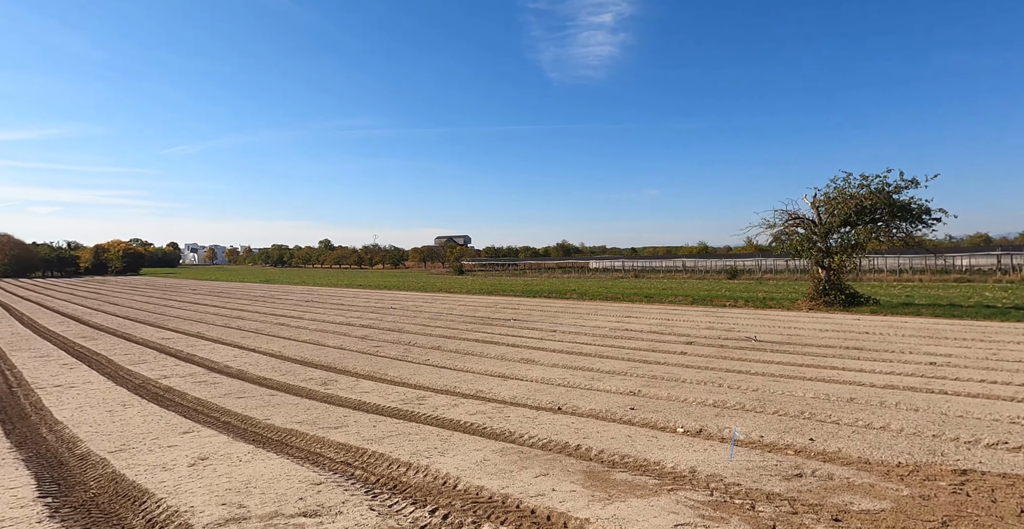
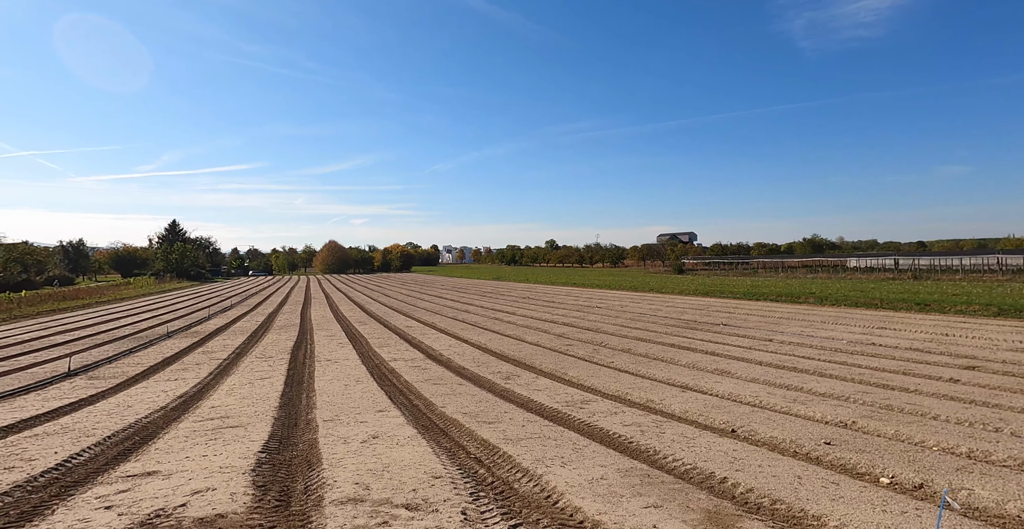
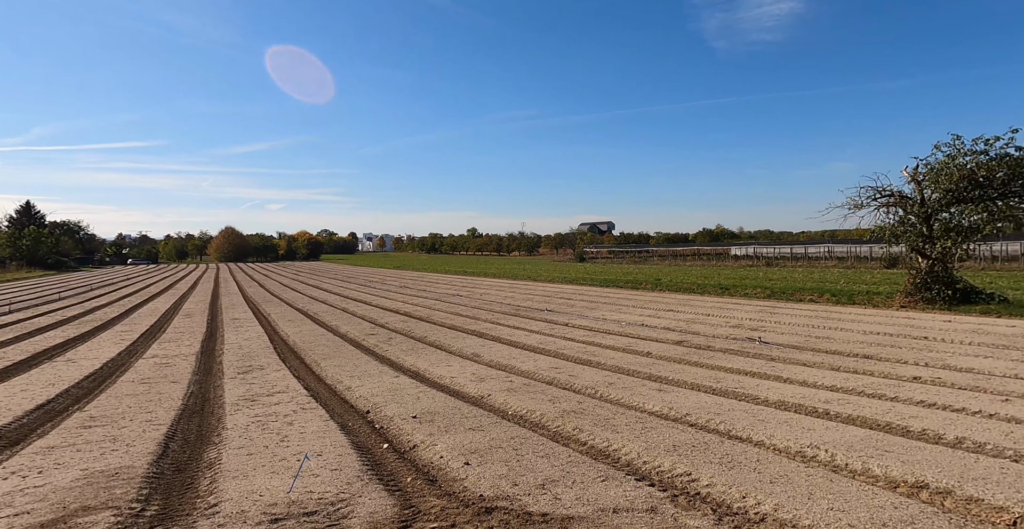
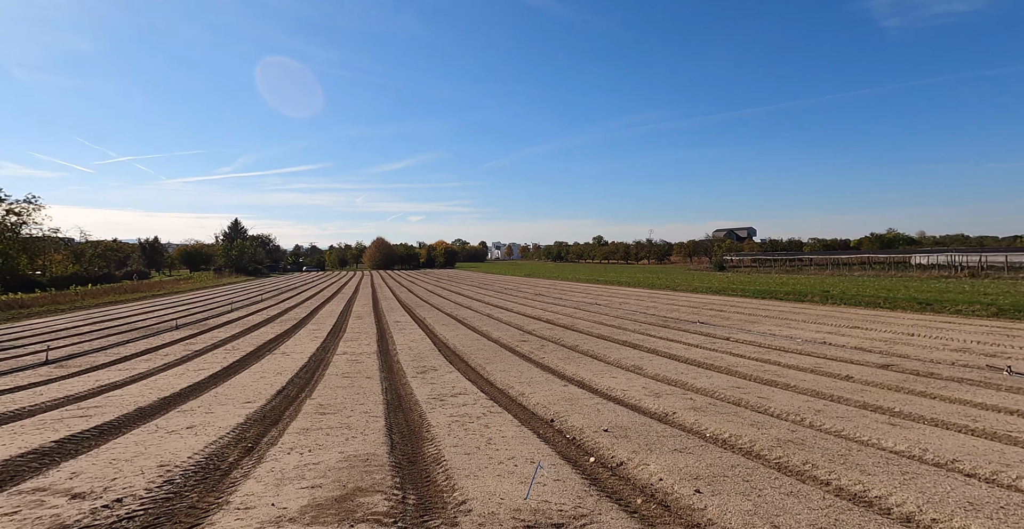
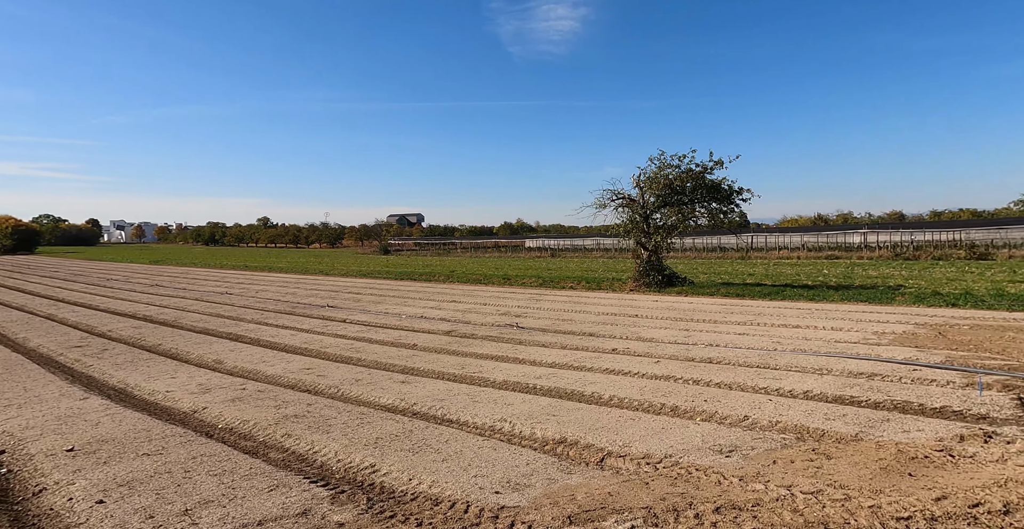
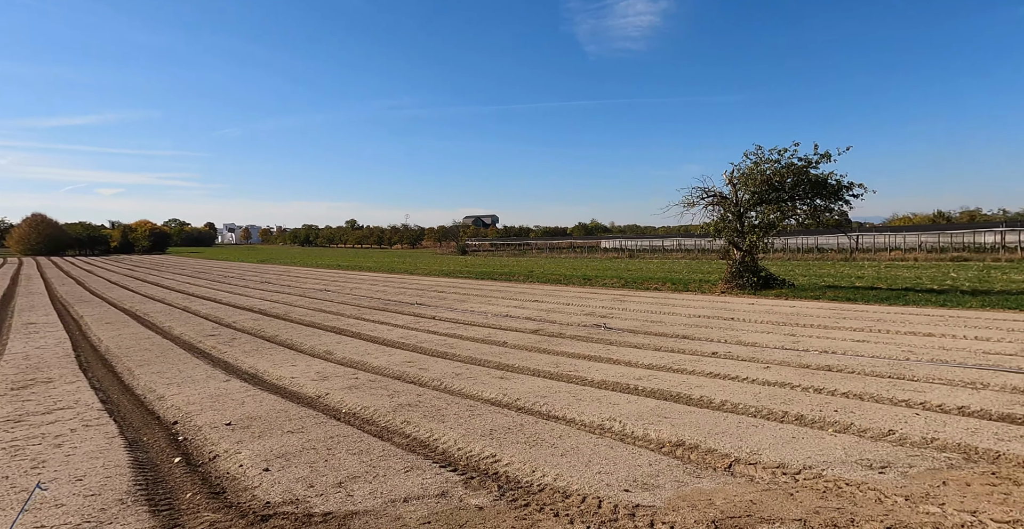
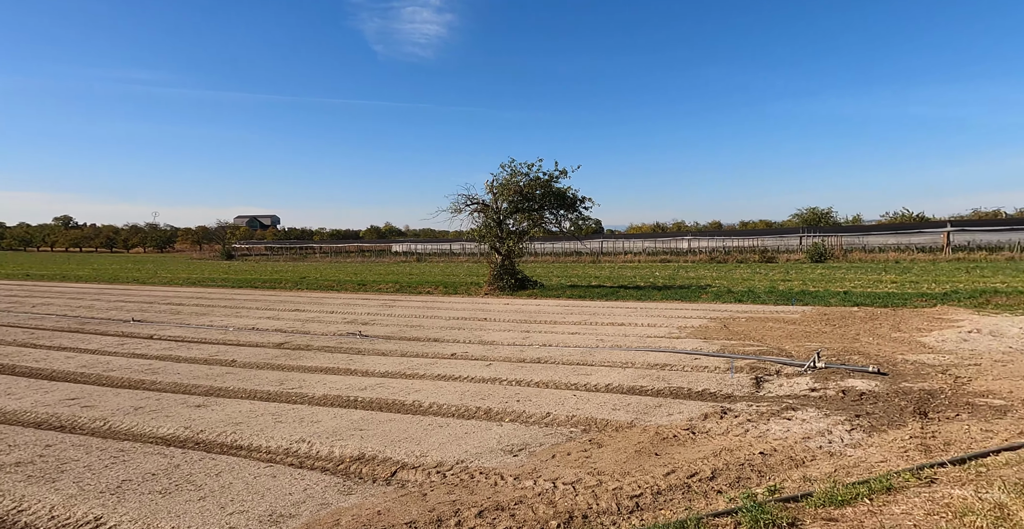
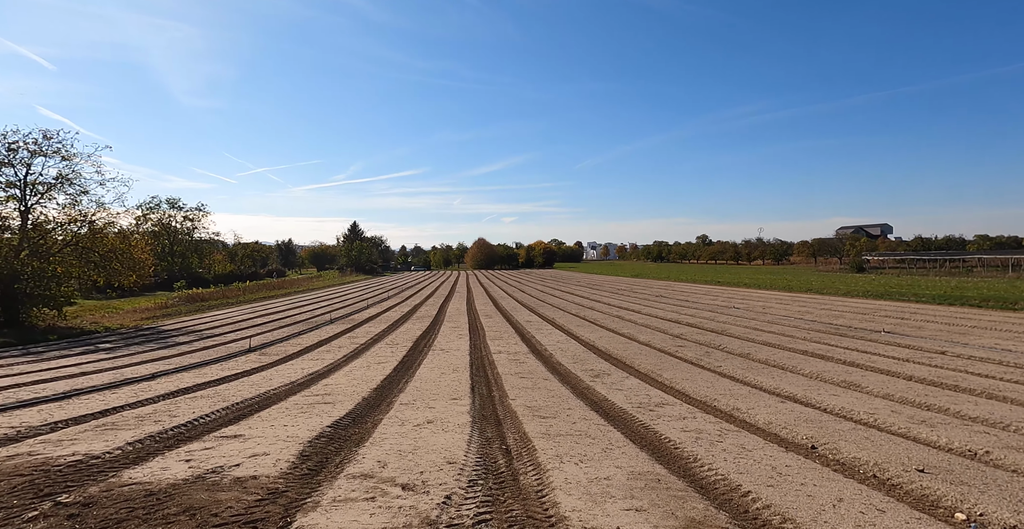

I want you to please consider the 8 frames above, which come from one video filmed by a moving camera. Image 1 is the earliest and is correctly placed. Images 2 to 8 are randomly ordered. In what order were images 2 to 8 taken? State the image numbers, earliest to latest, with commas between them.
2, 8, 4, 3, 6, 5, 7
